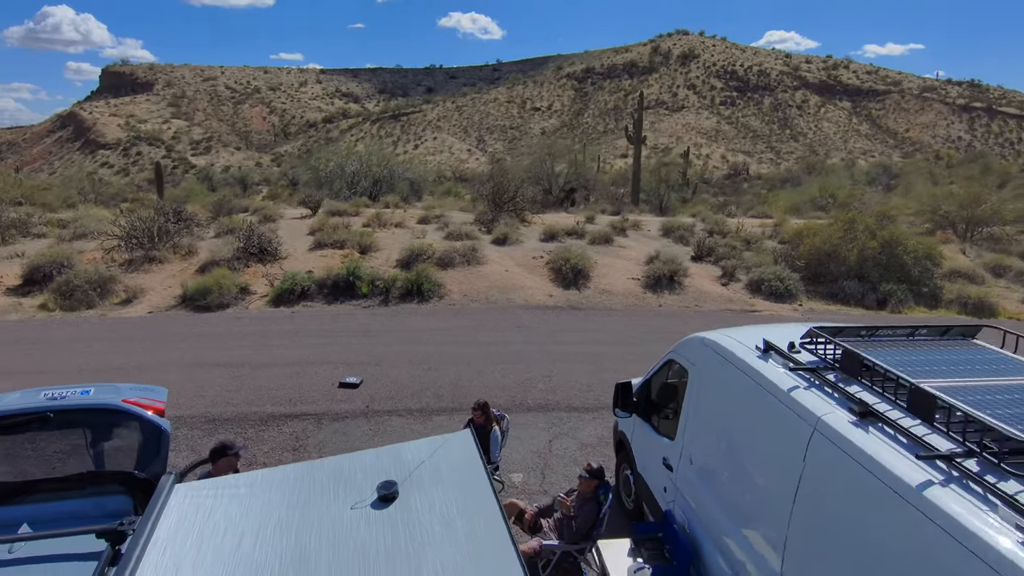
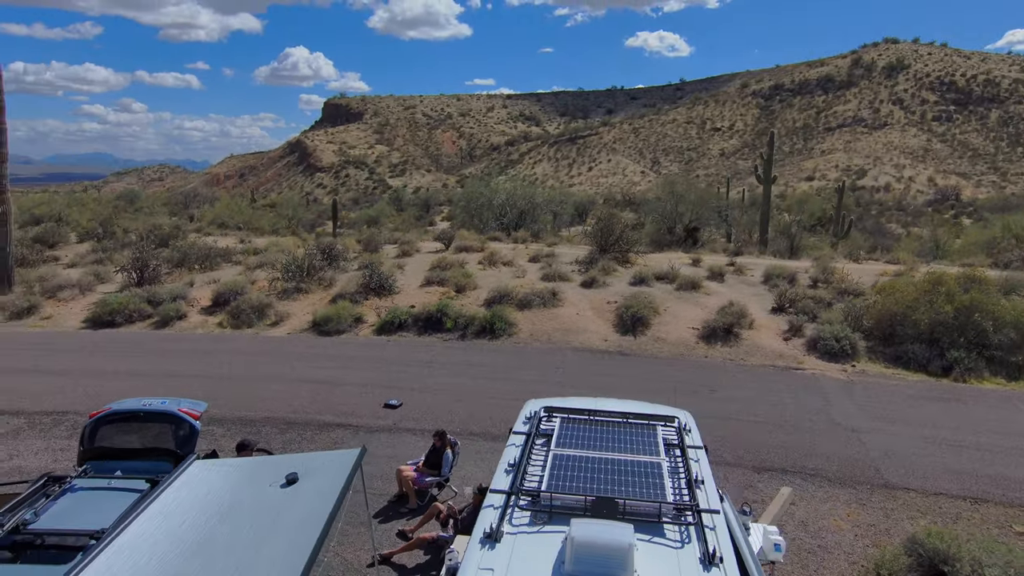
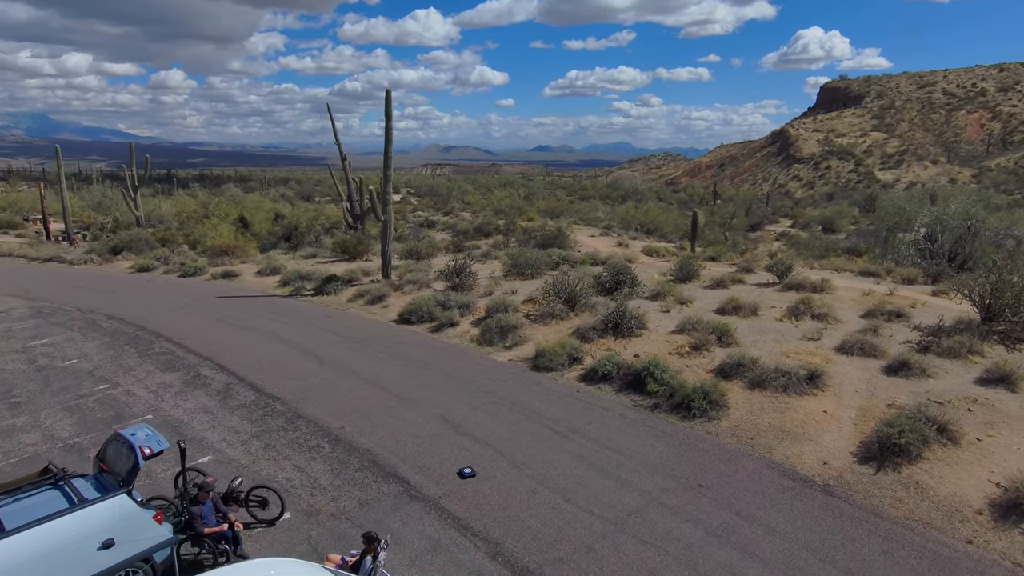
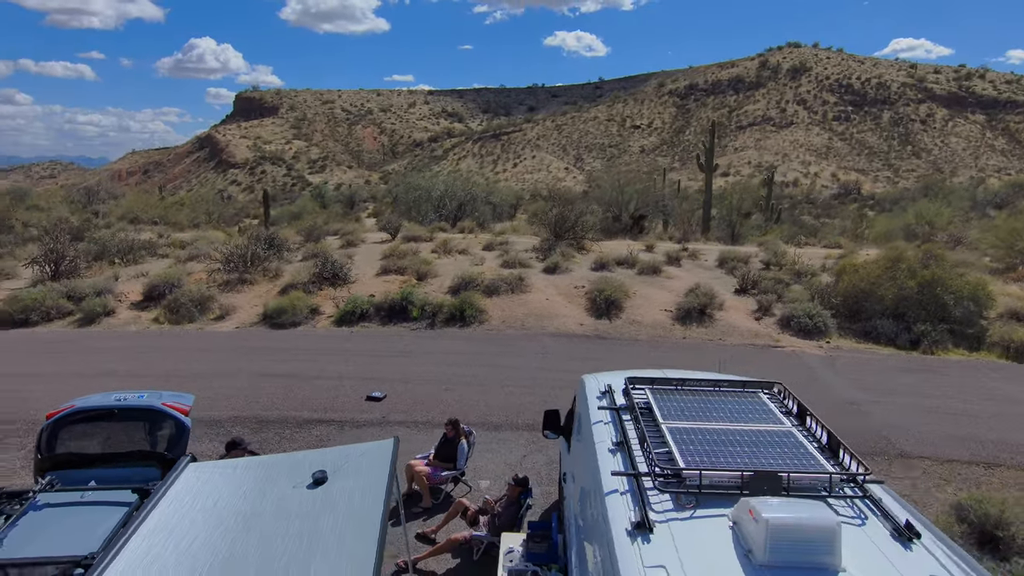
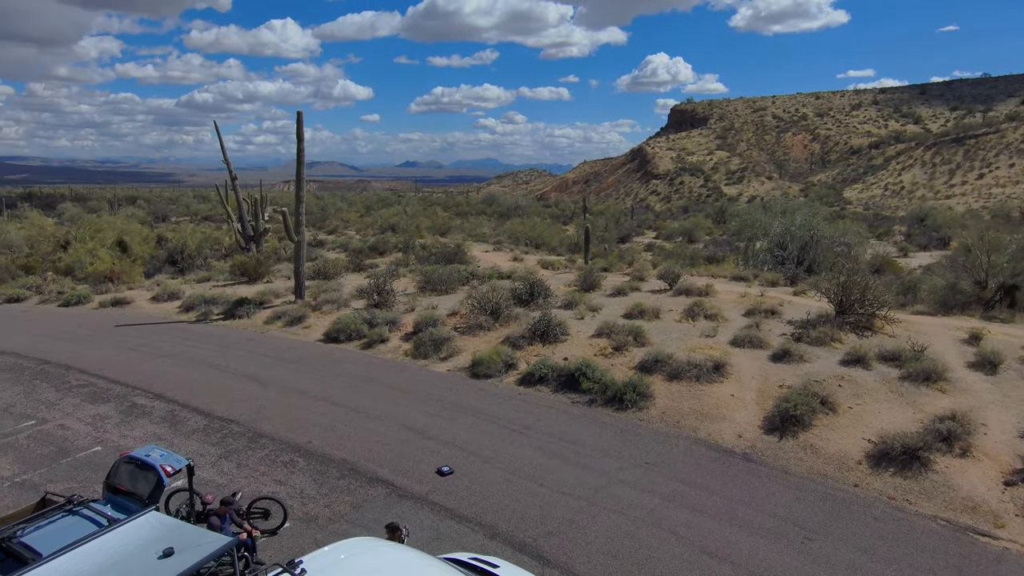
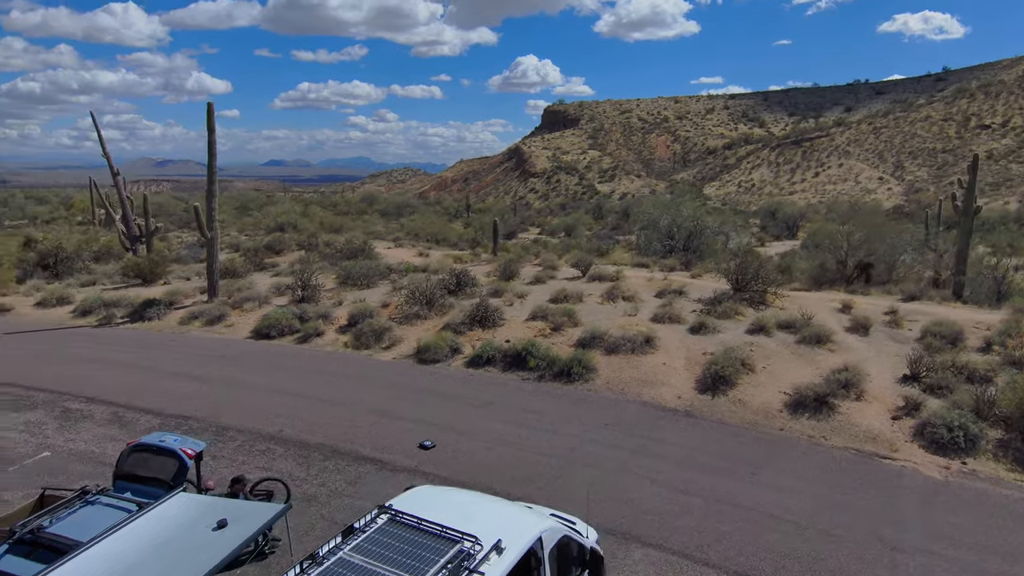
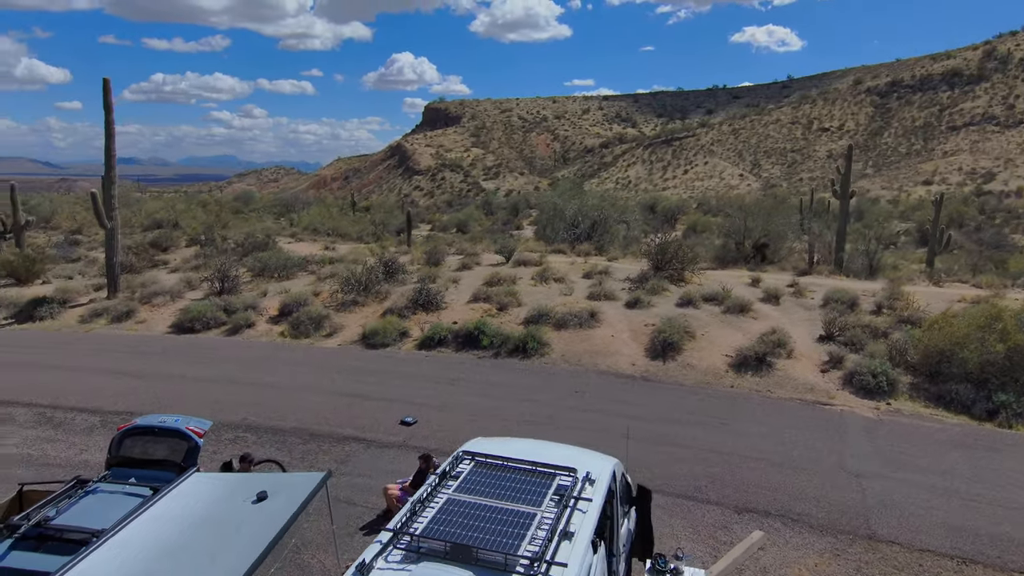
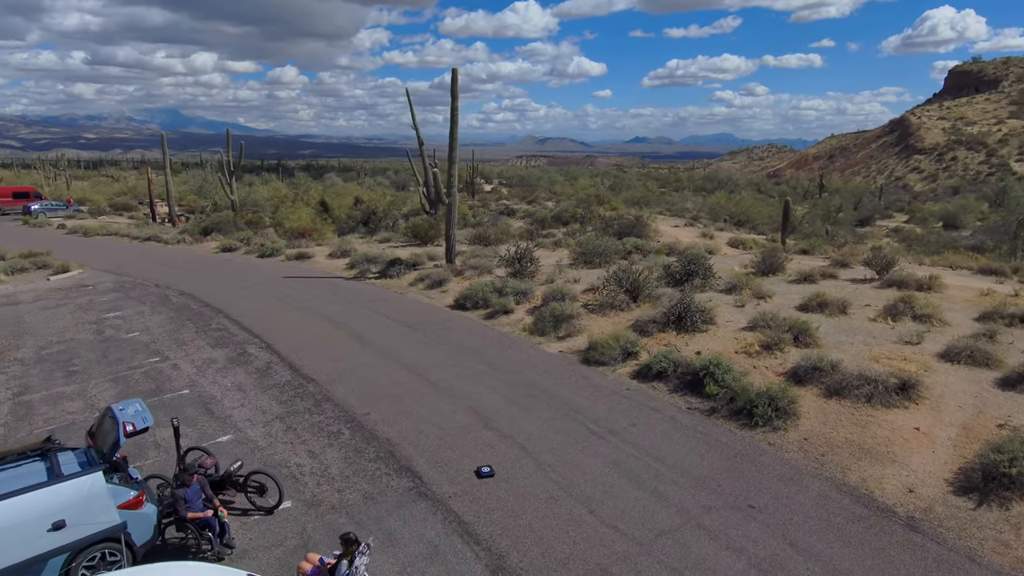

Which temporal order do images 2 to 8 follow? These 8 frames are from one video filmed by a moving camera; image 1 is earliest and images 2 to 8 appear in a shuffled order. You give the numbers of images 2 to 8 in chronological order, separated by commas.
4, 2, 7, 6, 5, 3, 8
